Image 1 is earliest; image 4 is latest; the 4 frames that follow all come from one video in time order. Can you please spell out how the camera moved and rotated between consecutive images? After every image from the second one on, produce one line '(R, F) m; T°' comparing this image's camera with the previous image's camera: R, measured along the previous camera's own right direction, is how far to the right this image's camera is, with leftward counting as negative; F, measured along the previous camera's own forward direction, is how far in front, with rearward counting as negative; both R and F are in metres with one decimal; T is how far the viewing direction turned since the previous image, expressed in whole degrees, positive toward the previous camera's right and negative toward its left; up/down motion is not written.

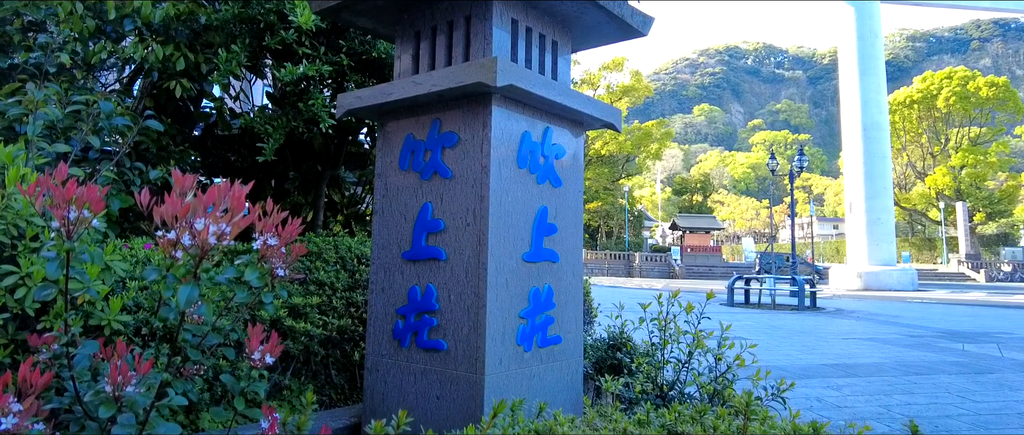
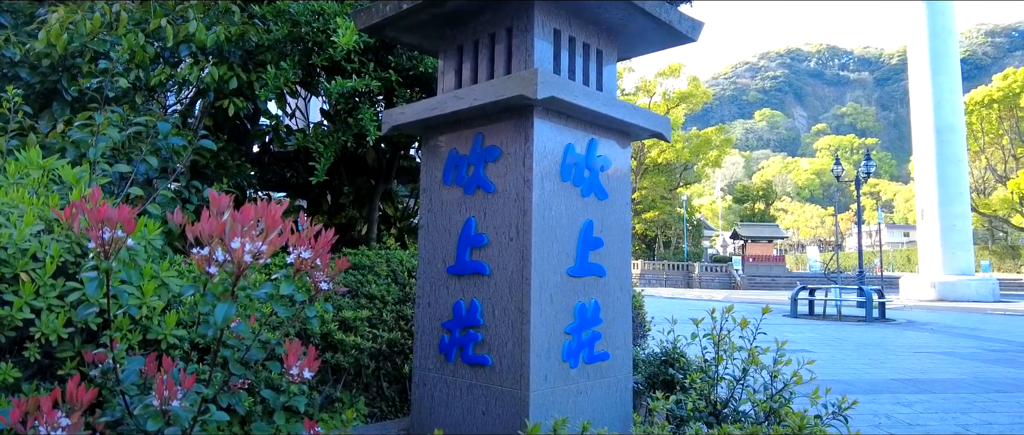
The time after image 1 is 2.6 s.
(0.0, 0.0) m; -5°
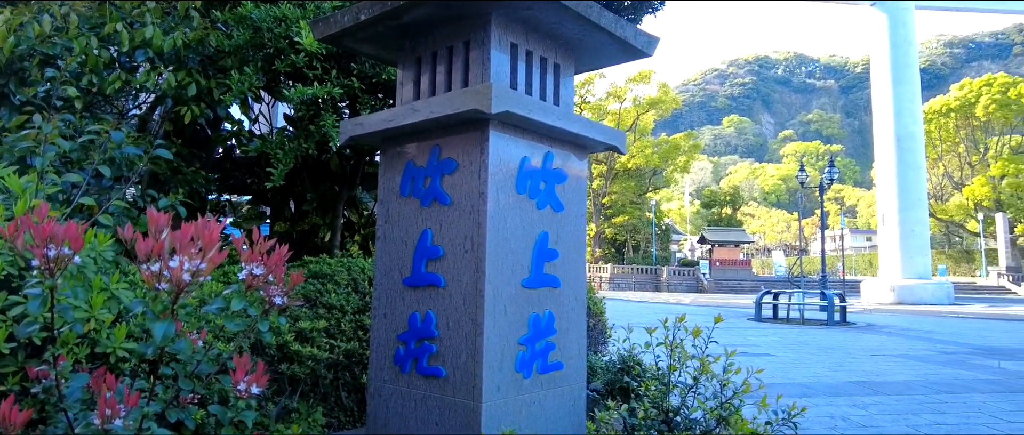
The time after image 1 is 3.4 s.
(+0.1, 0.0) m; +2°
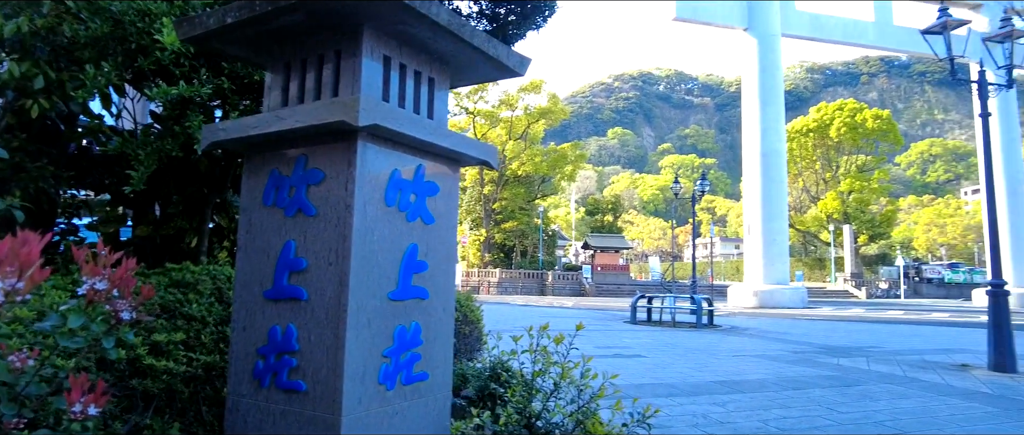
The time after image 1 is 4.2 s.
(+0.1, -0.1) m; +9°
